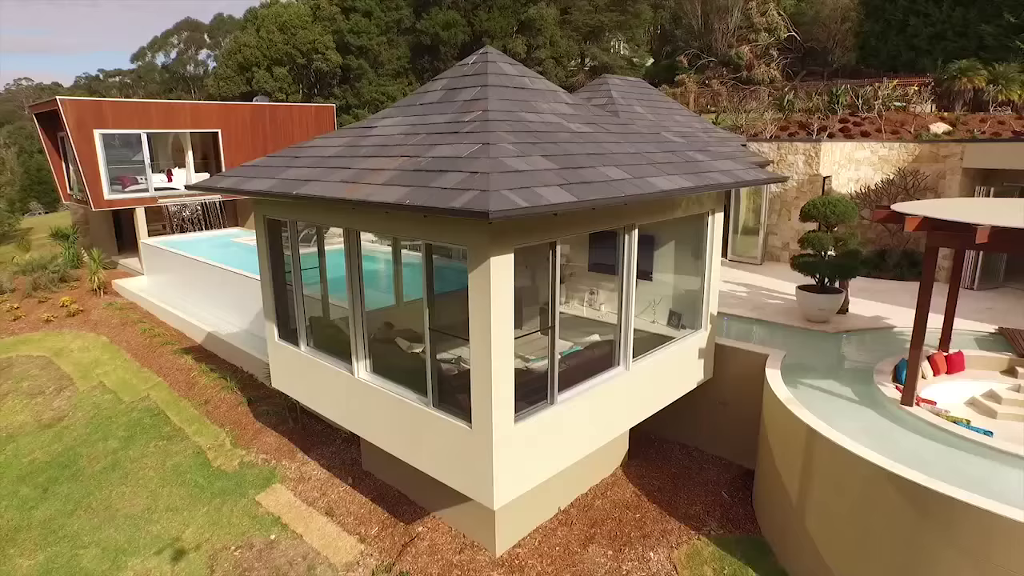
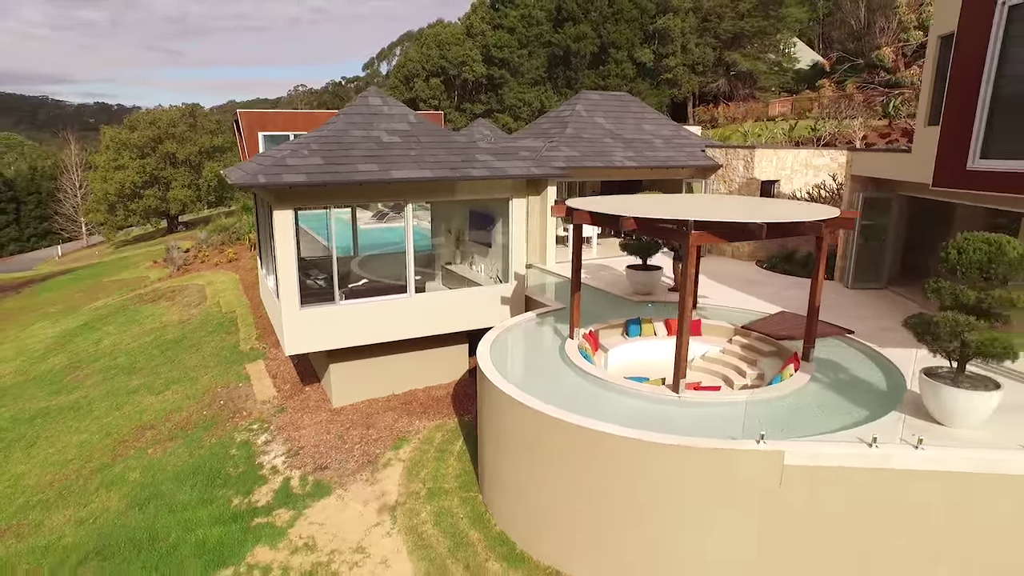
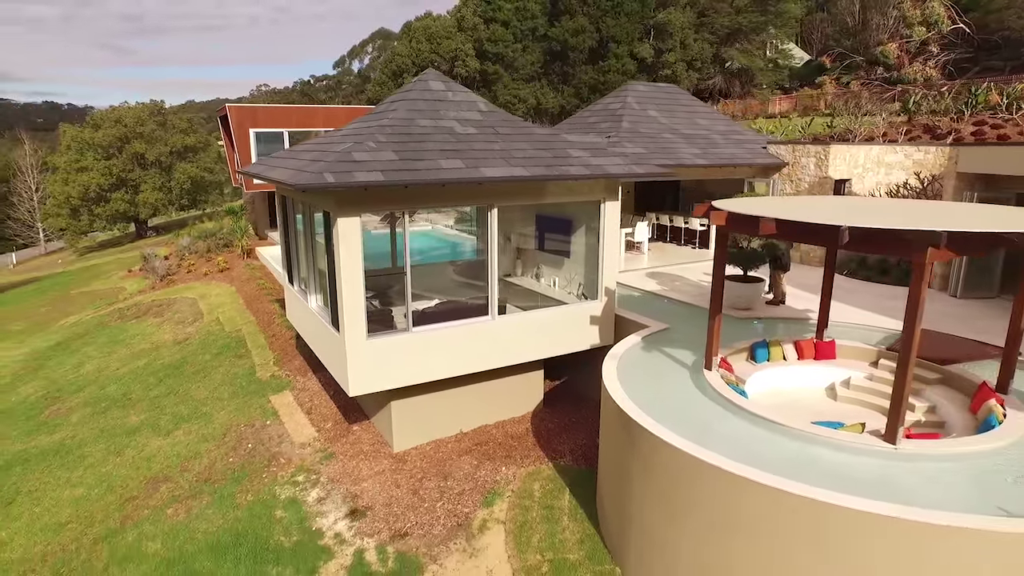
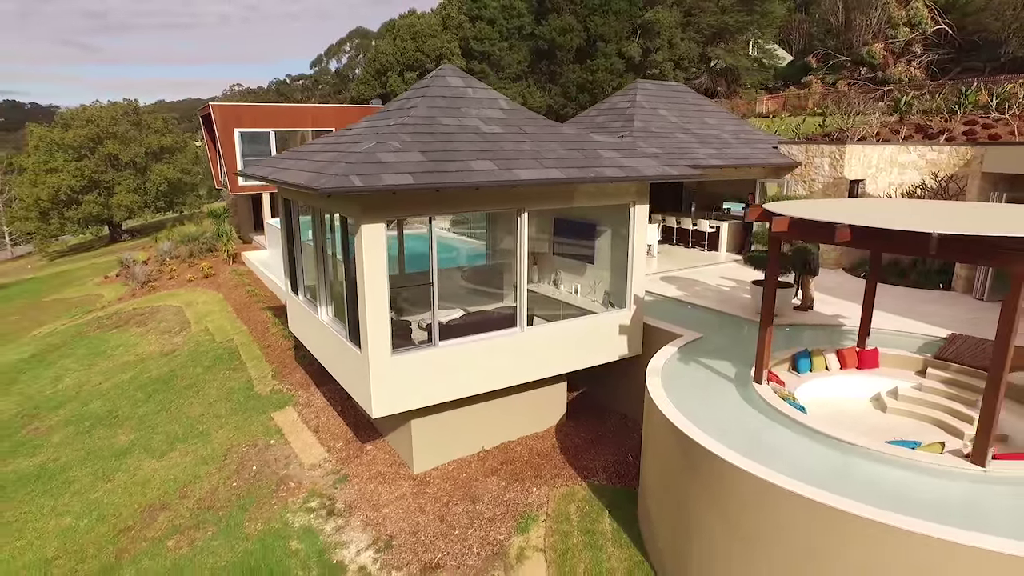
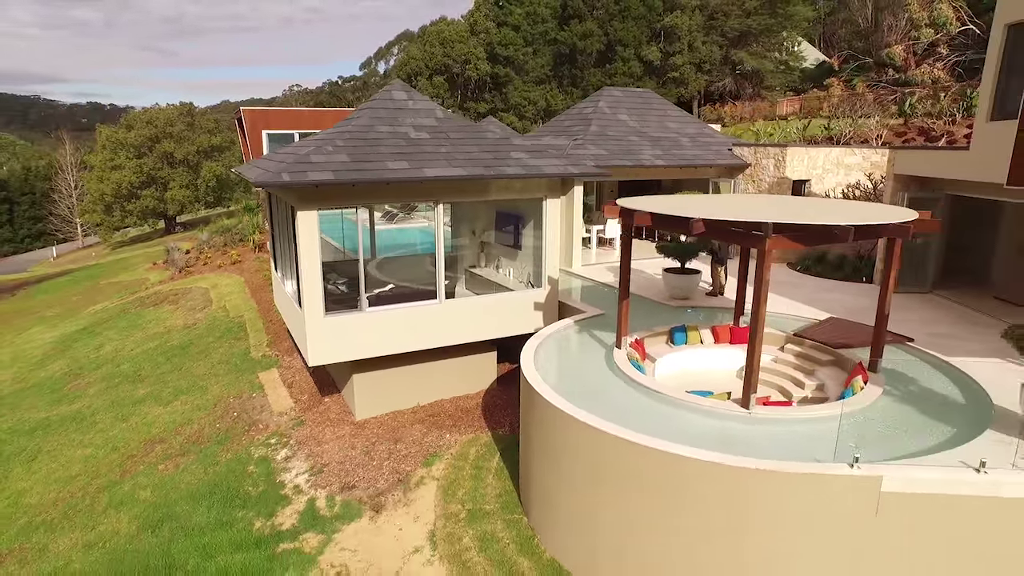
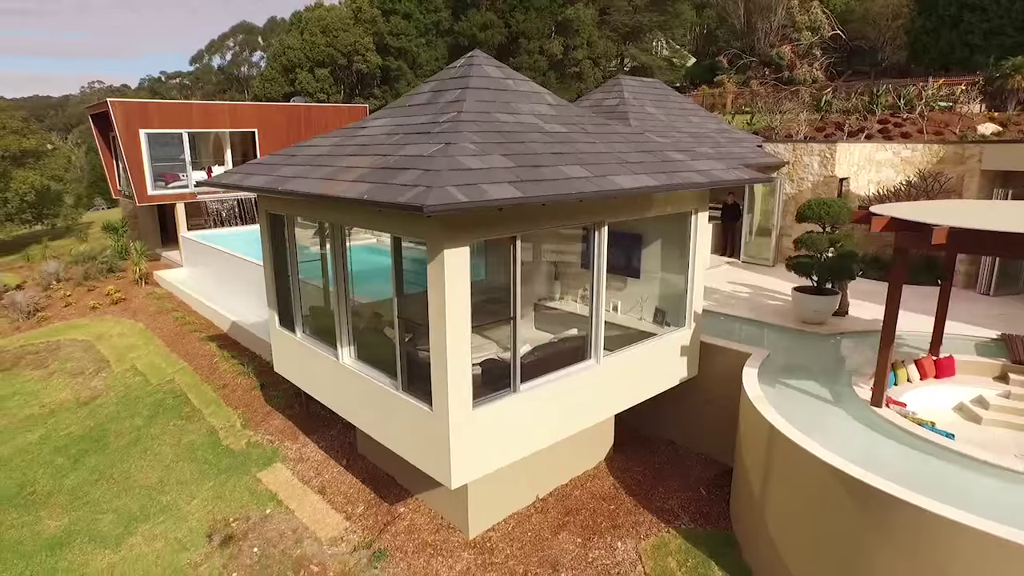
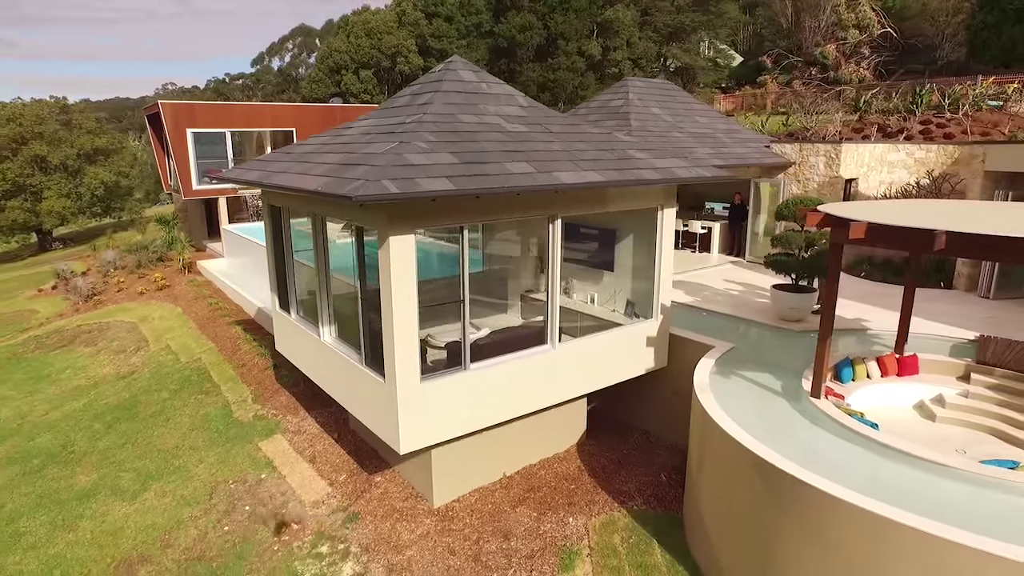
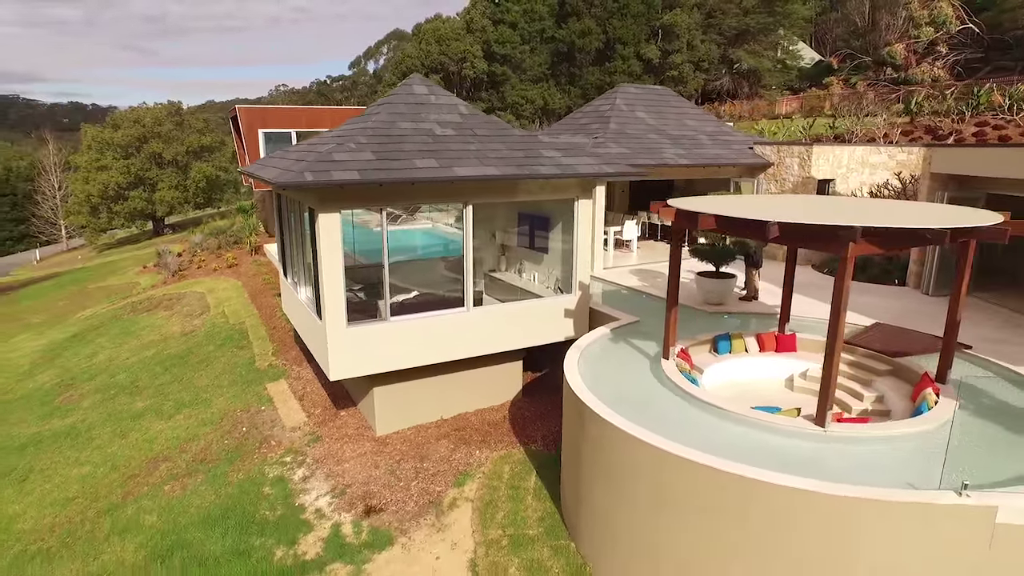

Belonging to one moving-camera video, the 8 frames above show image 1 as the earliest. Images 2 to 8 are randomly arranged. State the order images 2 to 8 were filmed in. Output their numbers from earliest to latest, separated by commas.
6, 7, 4, 3, 8, 5, 2
